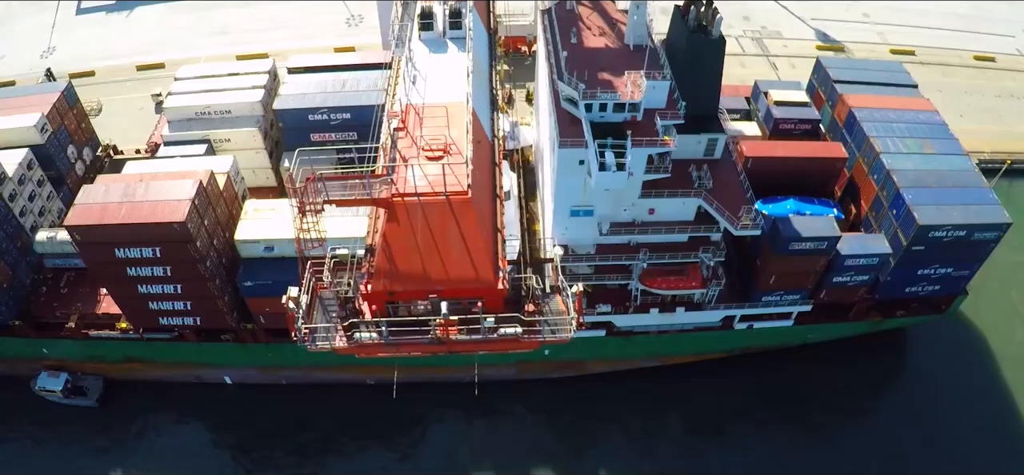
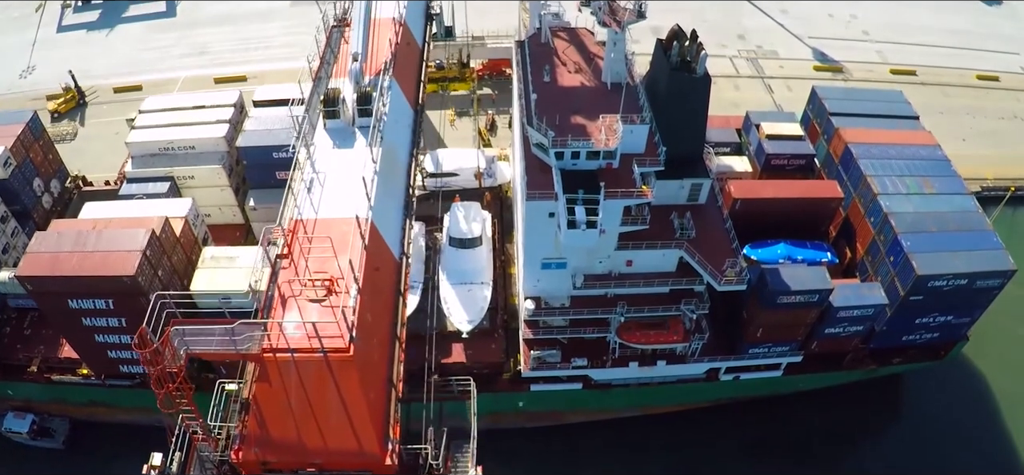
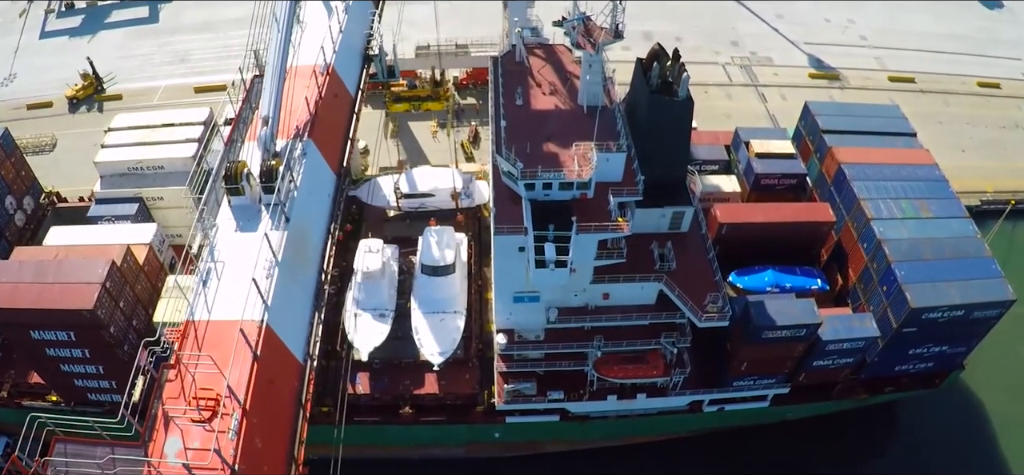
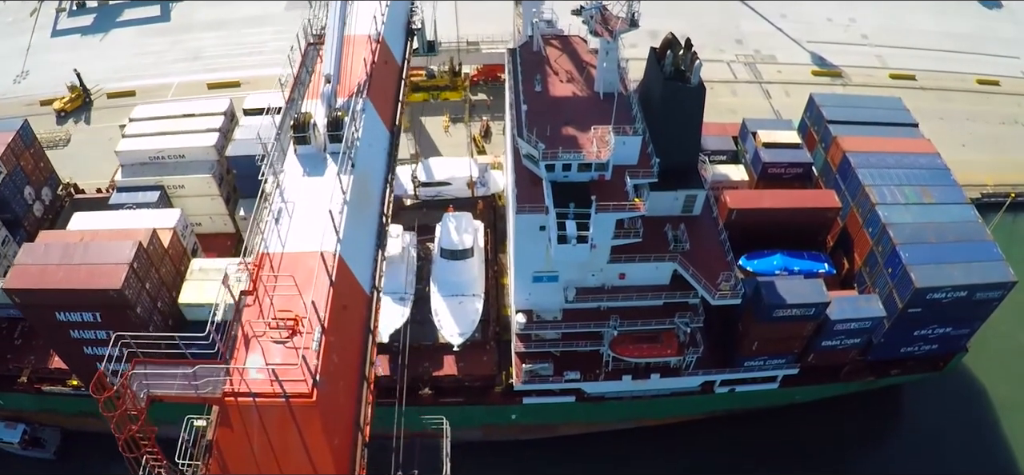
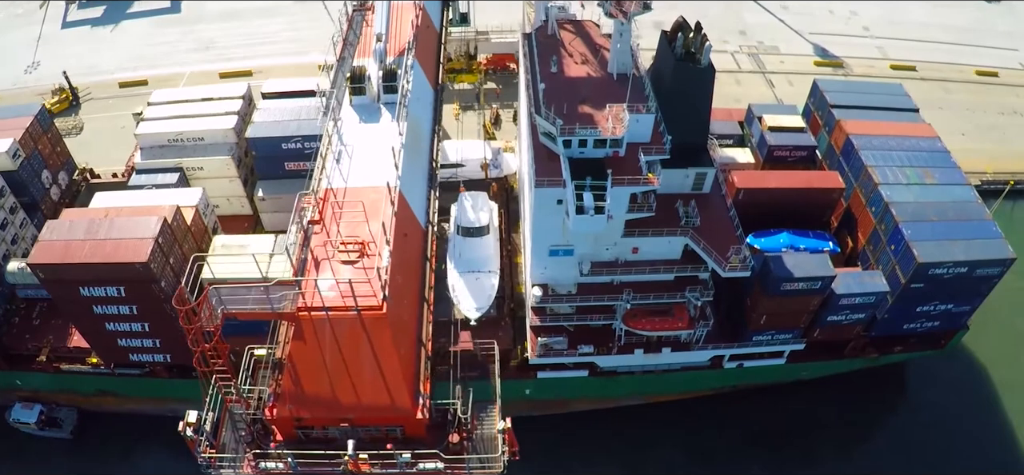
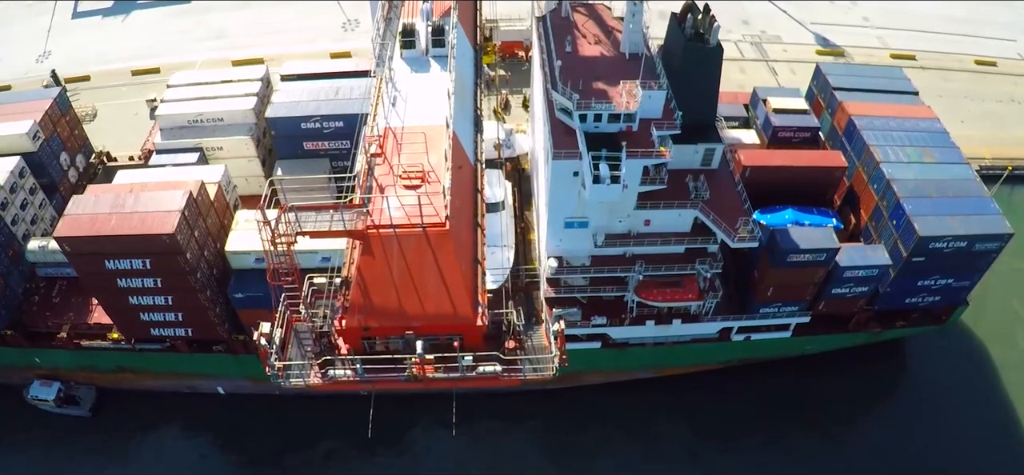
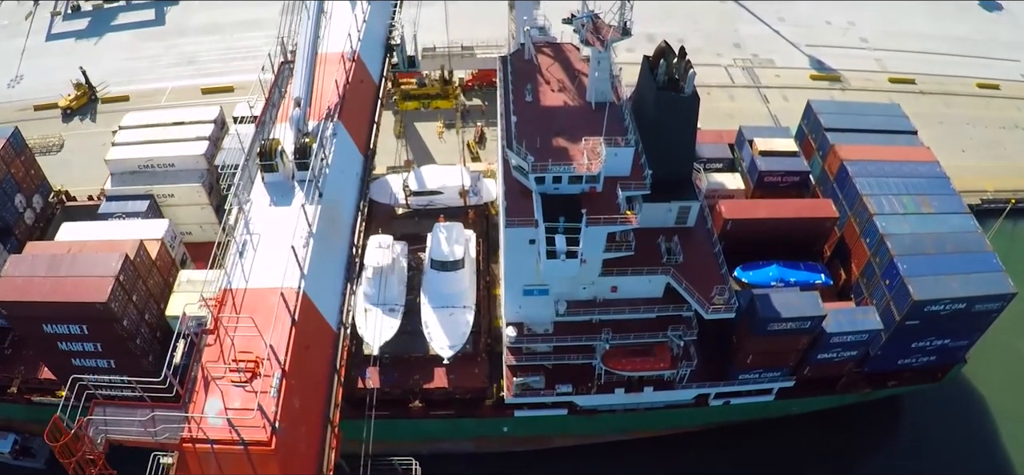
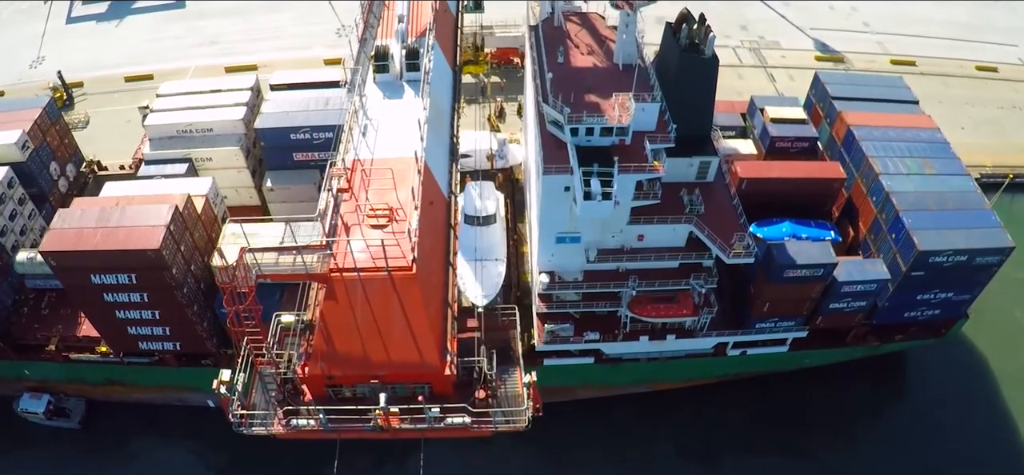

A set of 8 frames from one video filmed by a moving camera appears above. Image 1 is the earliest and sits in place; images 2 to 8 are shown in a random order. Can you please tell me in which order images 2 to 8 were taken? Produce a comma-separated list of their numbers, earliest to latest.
6, 8, 5, 2, 4, 7, 3
